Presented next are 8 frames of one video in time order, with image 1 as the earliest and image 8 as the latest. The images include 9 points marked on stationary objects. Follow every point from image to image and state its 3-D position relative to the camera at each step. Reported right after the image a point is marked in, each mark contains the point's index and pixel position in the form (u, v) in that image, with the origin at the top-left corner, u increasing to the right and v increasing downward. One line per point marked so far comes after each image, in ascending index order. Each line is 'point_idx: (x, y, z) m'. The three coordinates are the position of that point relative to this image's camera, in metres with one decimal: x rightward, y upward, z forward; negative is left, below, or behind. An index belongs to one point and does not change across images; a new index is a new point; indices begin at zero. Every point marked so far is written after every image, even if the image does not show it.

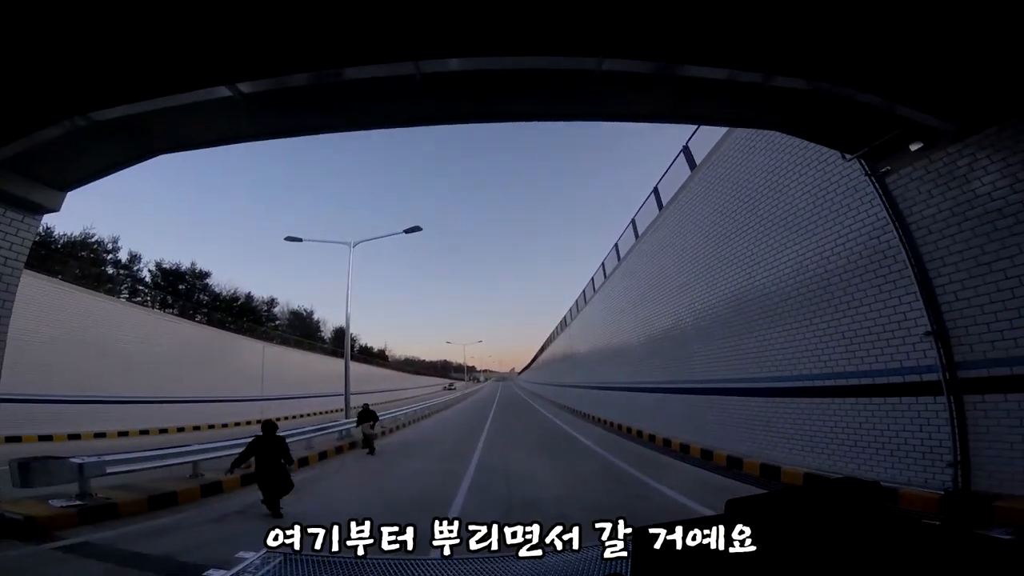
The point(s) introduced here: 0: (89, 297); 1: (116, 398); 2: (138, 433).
0: (-14.2, -0.3, +18.8) m
1: (-13.7, -3.9, +19.2) m
2: (-13.4, -5.3, +19.8) m
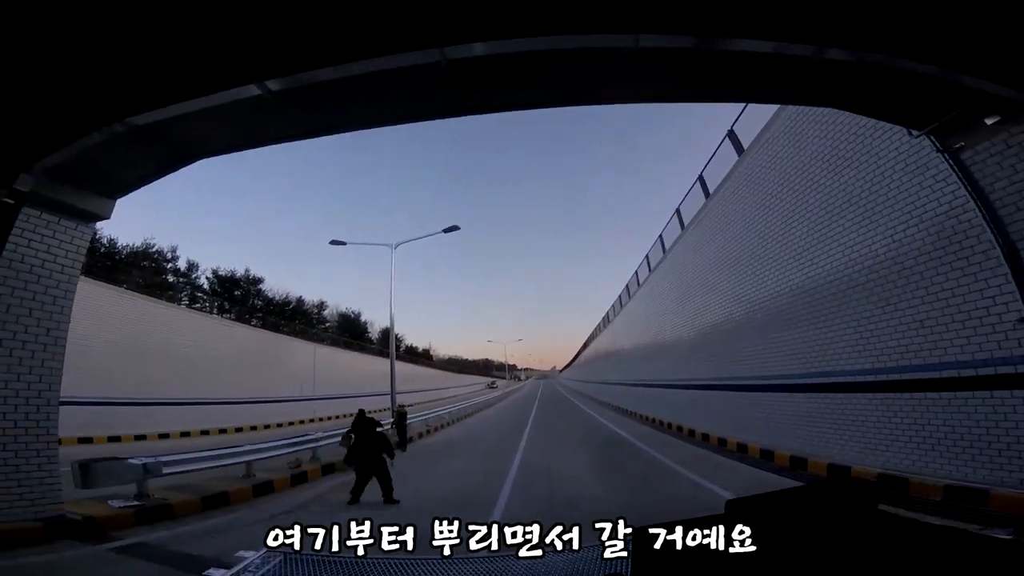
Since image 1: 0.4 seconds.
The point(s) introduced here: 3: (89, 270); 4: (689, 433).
0: (-12.7, -0.5, +19.7) m
1: (-12.2, -4.1, +20.0) m
2: (-11.8, -5.5, +20.6) m
3: (-14.1, +0.6, +18.4) m
4: (+6.2, -4.9, +19.6) m
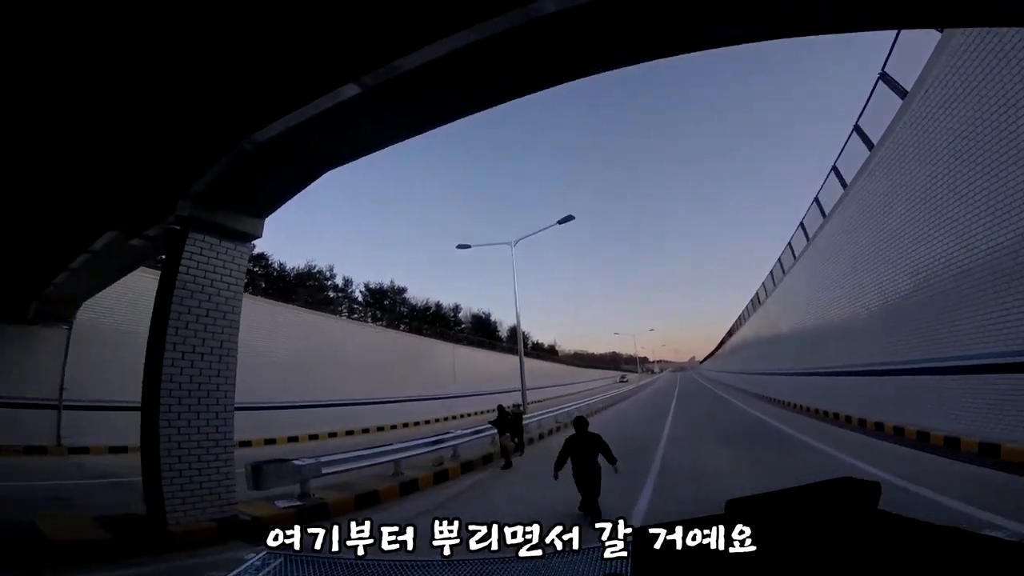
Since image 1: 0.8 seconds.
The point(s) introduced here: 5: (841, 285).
0: (-8.0, -1.1, +21.8) m
1: (-7.1, -4.6, +21.9) m
2: (-6.5, -6.0, +22.5) m
3: (-9.6, 0.0, +20.8) m
4: (+10.7, -4.1, +17.5) m
5: (+10.7, +0.4, +17.8) m
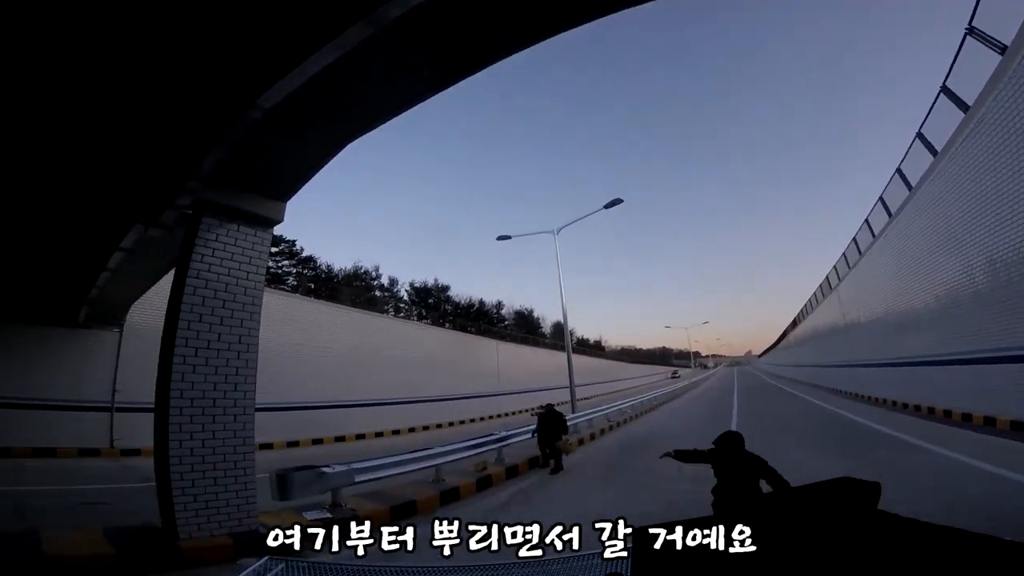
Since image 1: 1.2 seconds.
0: (-6.1, -1.1, +21.8) m
1: (-5.2, -4.6, +22.0) m
2: (-4.5, -5.9, +22.4) m
3: (-7.9, -0.1, +21.1) m
4: (+12.2, -3.6, +16.1) m
5: (+12.1, +0.8, +16.3) m
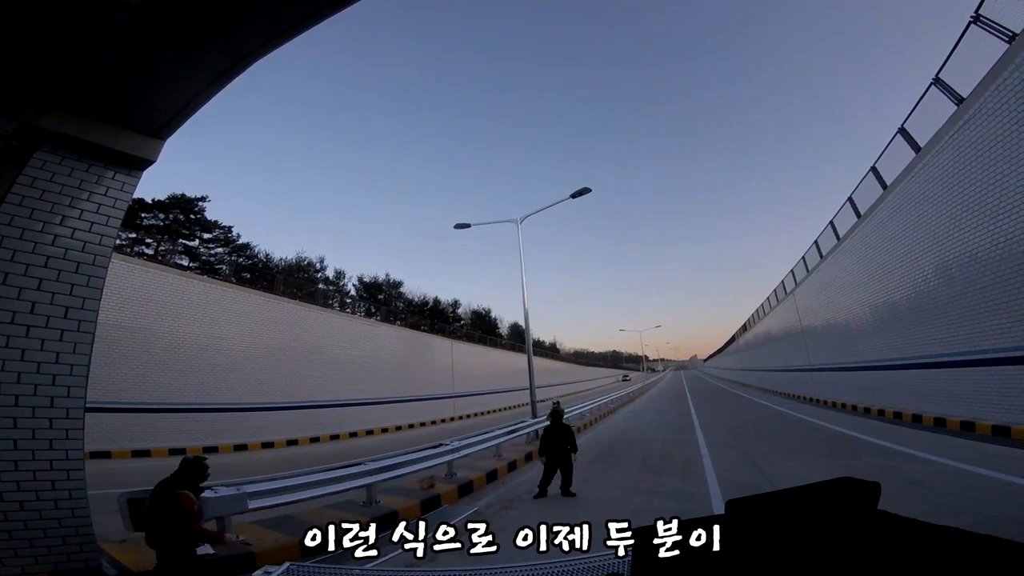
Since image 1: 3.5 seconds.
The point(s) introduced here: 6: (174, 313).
0: (-7.9, -0.8, +20.4) m
1: (-7.0, -4.3, +20.6) m
2: (-6.4, -5.7, +21.1) m
3: (-9.6, +0.2, +19.5) m
4: (+10.8, -3.7, +16.2) m
5: (+10.8, +0.7, +16.4) m
6: (-9.5, -0.7, +15.3) m
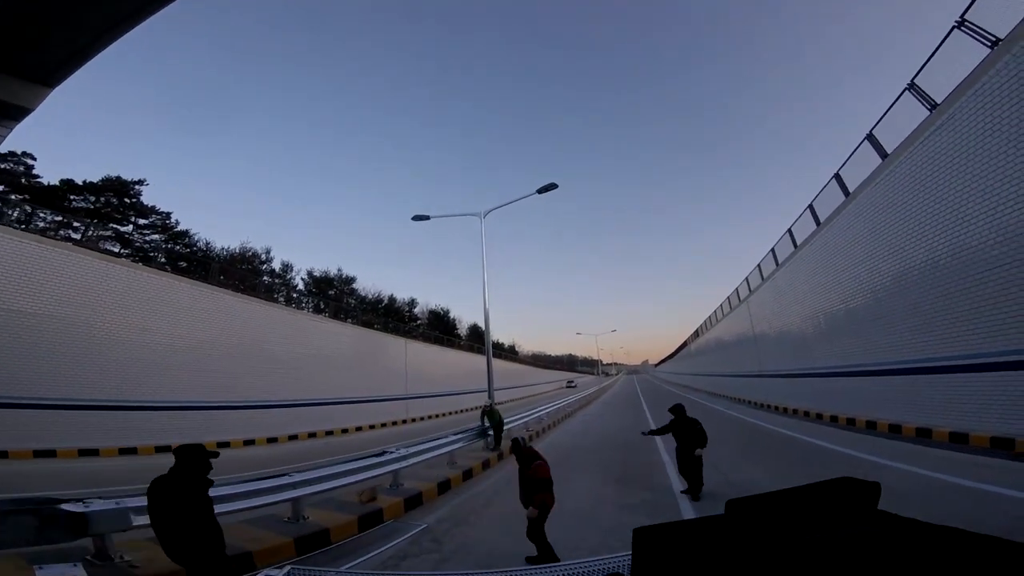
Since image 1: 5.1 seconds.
0: (-9.4, -0.5, +19.3) m
1: (-8.7, -4.1, +19.5) m
2: (-8.1, -5.5, +20.1) m
3: (-11.0, +0.5, +18.2) m
4: (+9.5, -4.0, +16.5) m
5: (+9.5, +0.4, +16.8) m
6: (-10.7, -0.4, +14.1) m
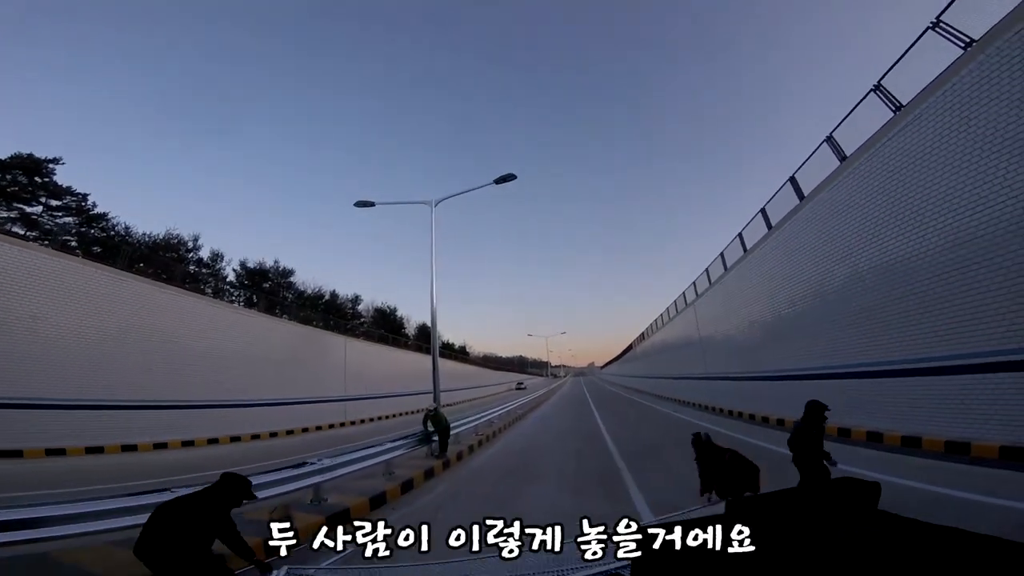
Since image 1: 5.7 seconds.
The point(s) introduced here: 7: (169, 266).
0: (-11.1, -0.3, +17.8) m
1: (-10.5, -3.8, +18.1) m
2: (-10.0, -5.2, +18.7) m
3: (-12.6, +0.9, +16.6) m
4: (+7.9, -4.2, +16.8) m
5: (+8.0, +0.3, +17.1) m
6: (-11.9, -0.1, +12.5) m
7: (-12.1, +0.7, +19.4) m
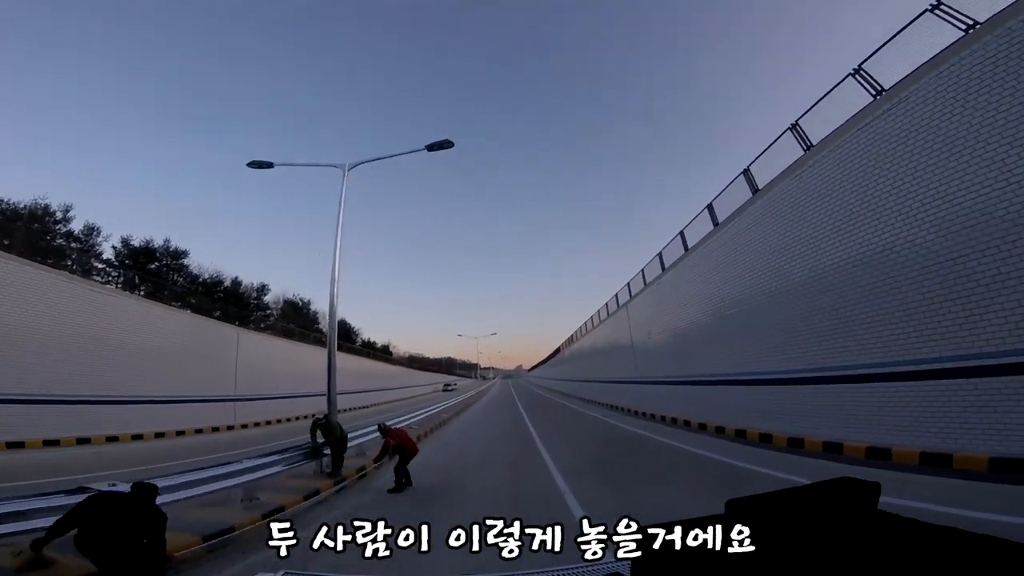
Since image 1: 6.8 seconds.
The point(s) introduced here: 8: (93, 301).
0: (-13.2, +0.3, +15.3) m
1: (-12.7, -3.3, +15.7) m
2: (-12.4, -4.7, +16.3) m
3: (-14.4, +1.5, +14.0) m
4: (+5.6, -4.3, +16.7) m
5: (+5.9, +0.1, +17.0) m
6: (-13.3, +0.5, +10.0) m
7: (-14.3, +1.3, +16.7) m
8: (-13.0, -0.7, +17.7) m
